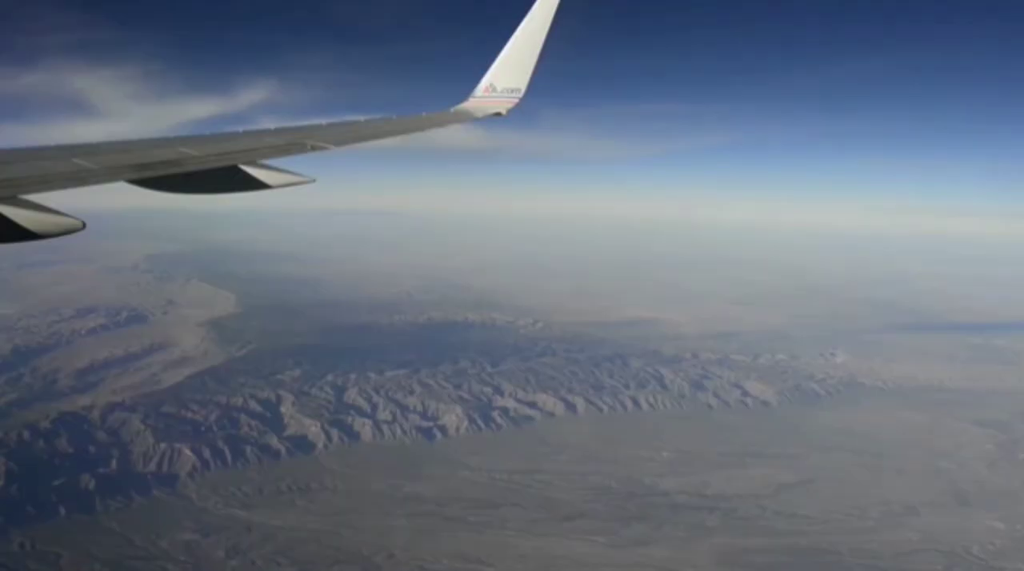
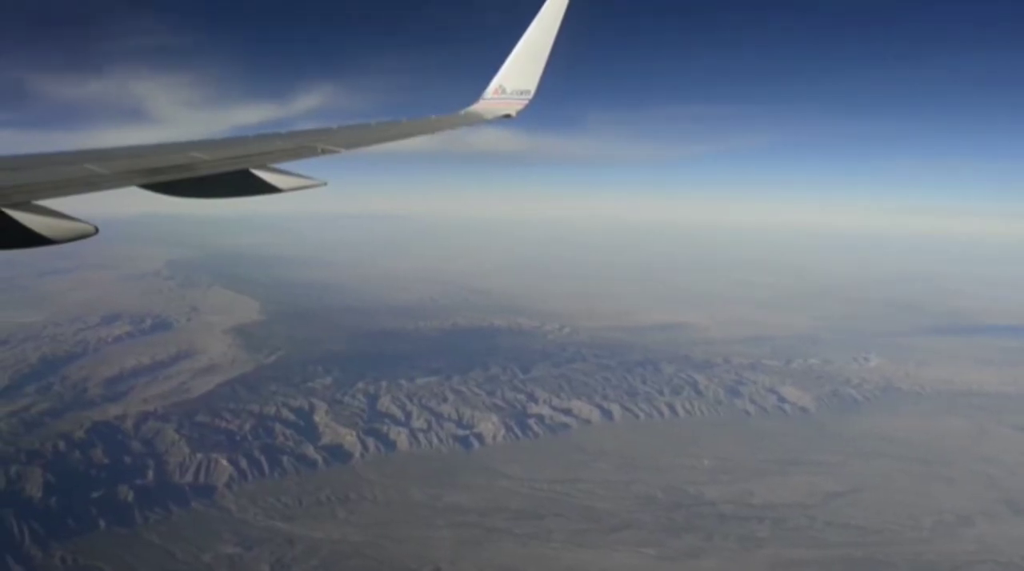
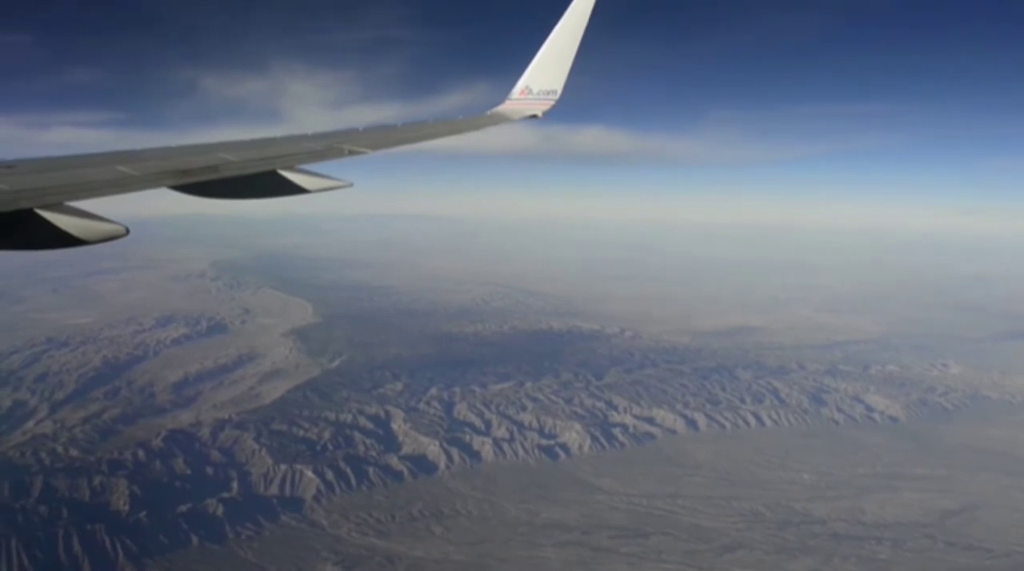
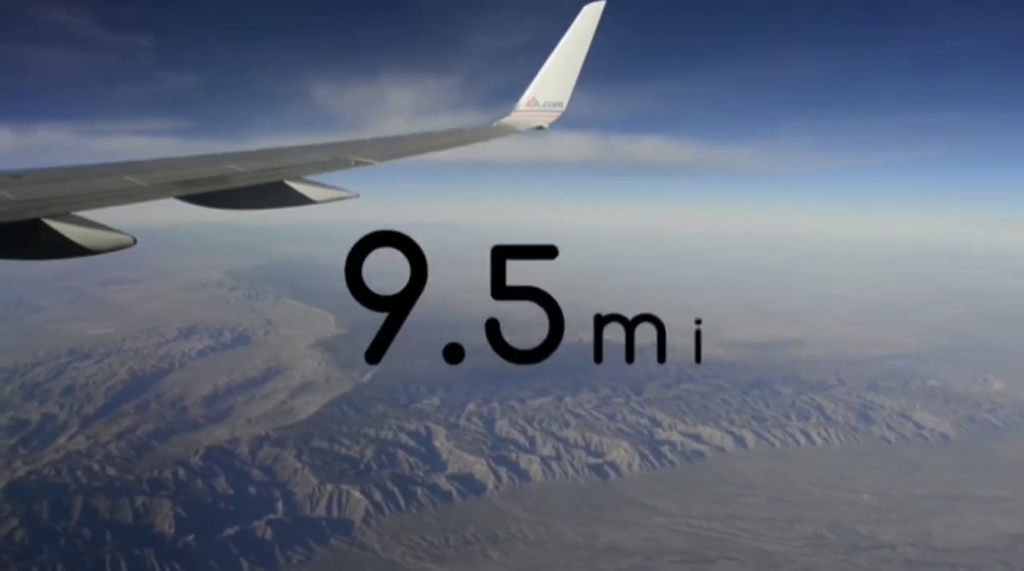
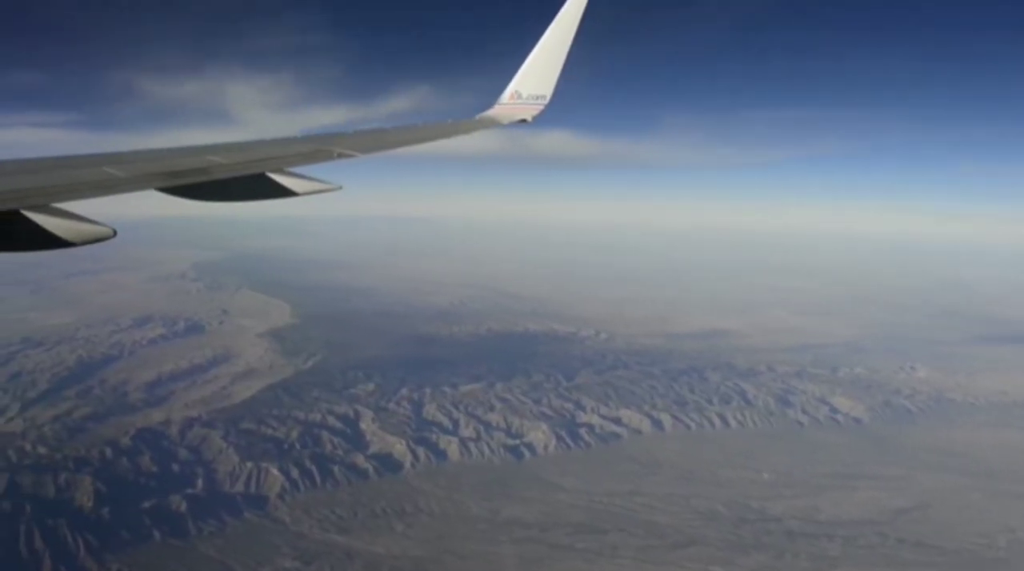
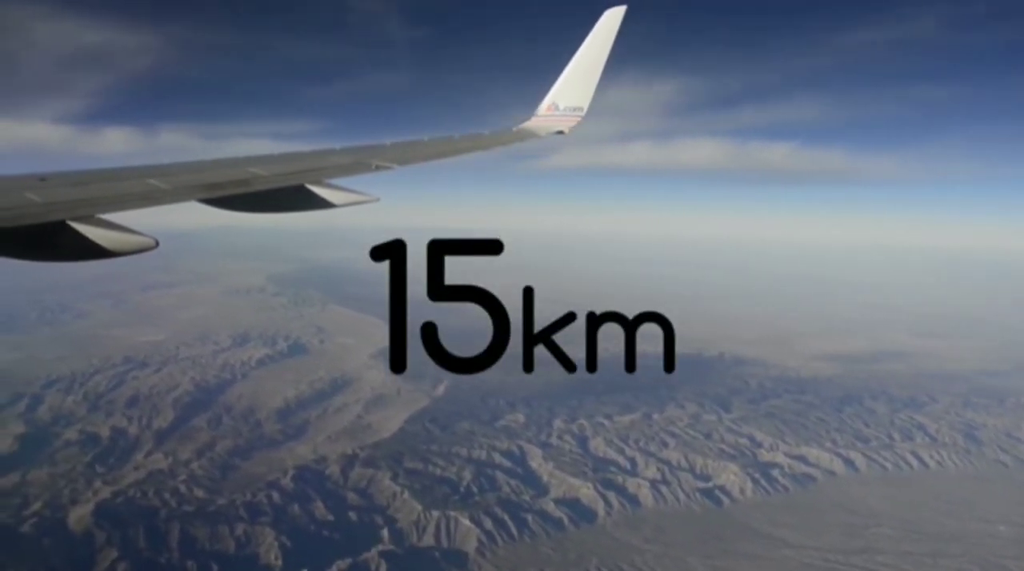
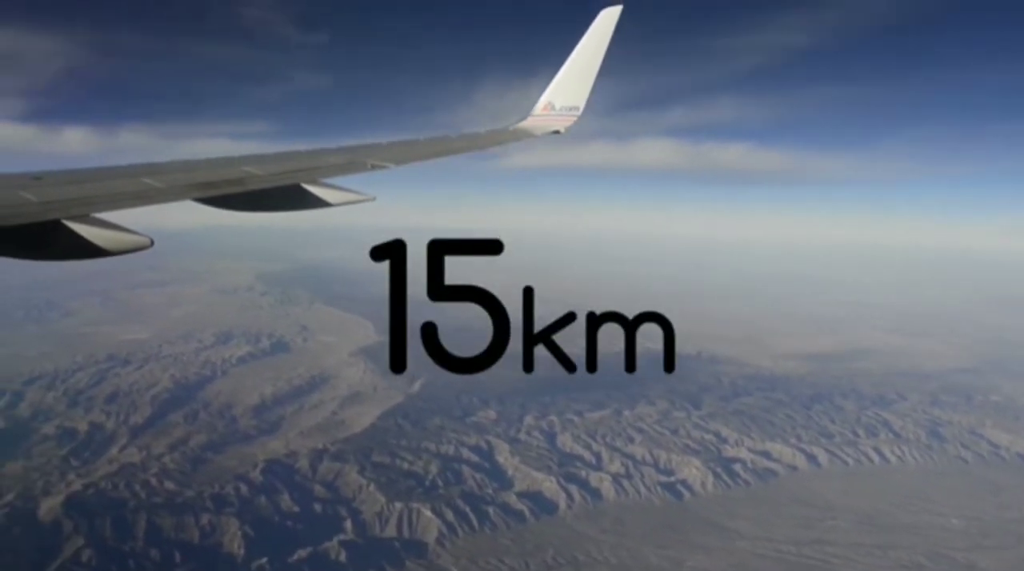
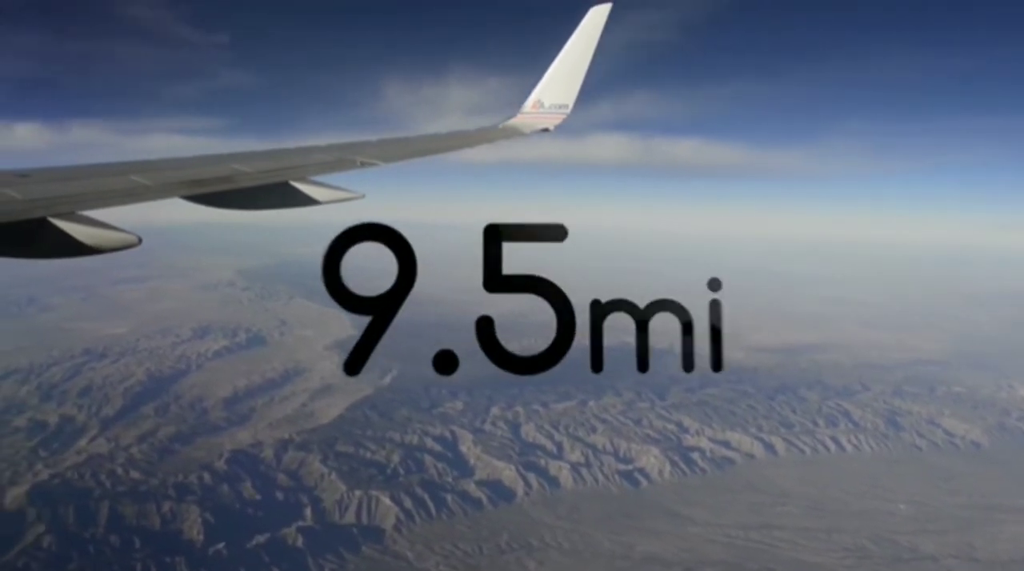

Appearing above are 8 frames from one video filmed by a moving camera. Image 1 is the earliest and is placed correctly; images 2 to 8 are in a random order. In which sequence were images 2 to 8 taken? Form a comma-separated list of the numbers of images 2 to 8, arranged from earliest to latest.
2, 5, 3, 4, 8, 7, 6
